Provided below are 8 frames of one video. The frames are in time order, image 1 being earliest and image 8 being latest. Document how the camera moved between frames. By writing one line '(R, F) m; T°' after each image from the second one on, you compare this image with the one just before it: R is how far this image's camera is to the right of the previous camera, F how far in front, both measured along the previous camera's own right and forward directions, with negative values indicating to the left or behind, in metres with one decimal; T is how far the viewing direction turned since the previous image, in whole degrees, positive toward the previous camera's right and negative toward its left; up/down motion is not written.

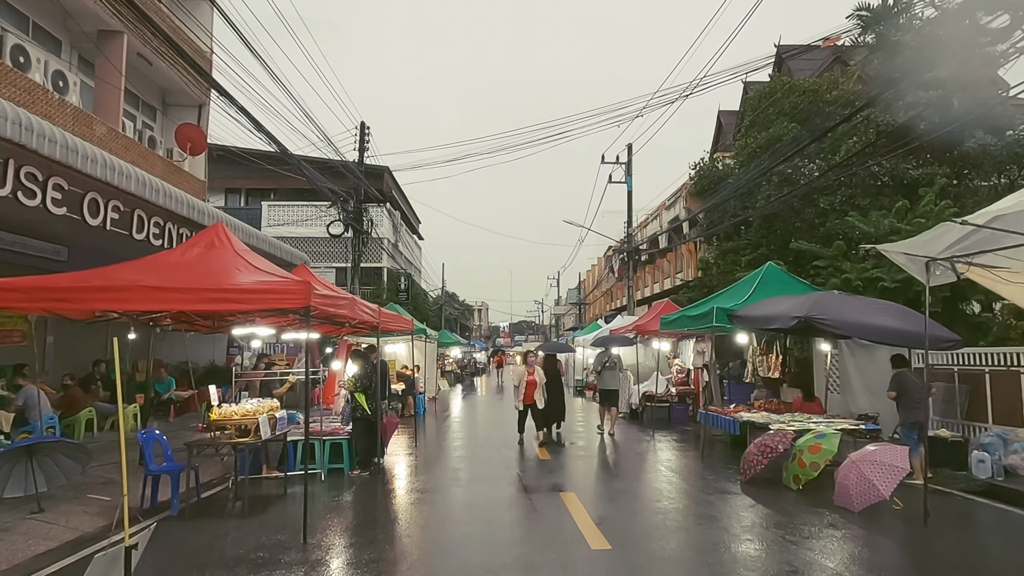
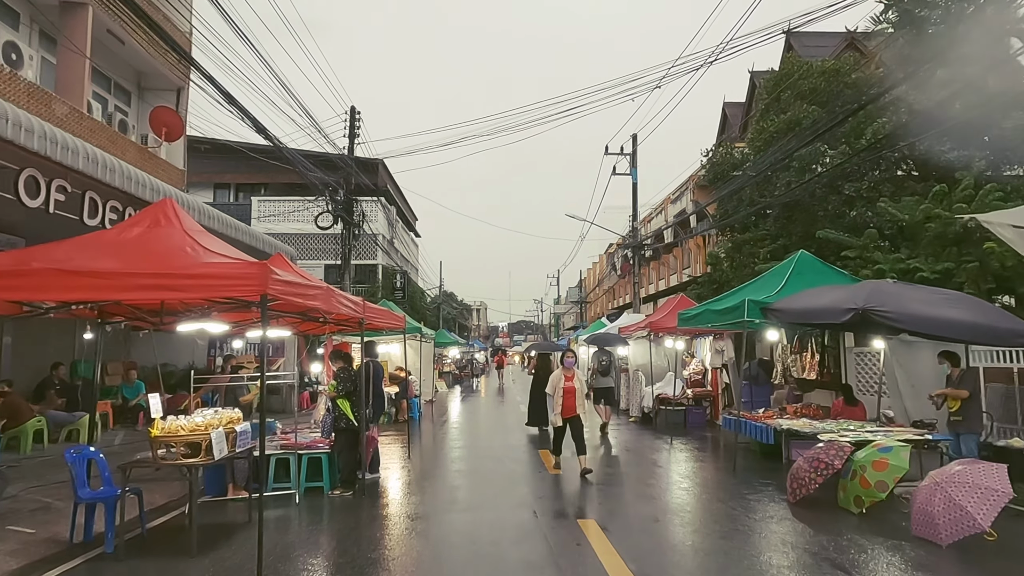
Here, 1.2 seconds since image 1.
(-0.1, +1.3) m; 0°
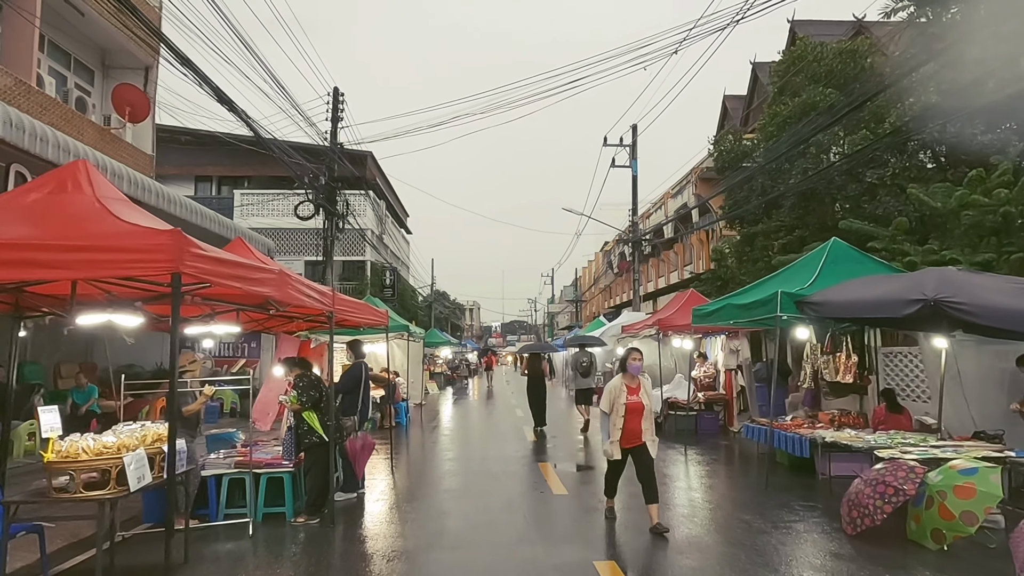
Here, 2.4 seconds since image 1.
(-0.1, +1.3) m; +1°
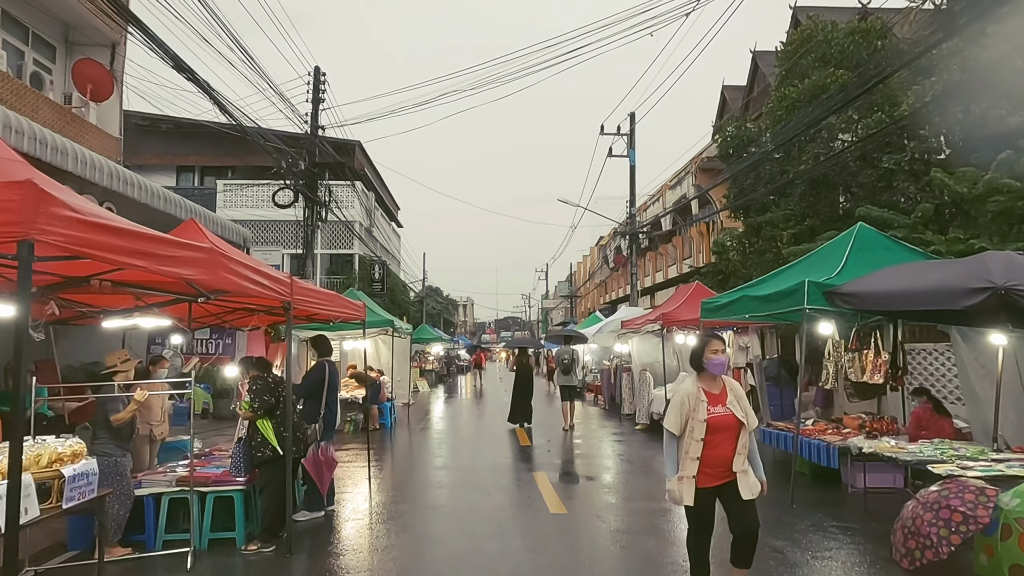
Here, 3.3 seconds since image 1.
(0.0, +1.0) m; +1°
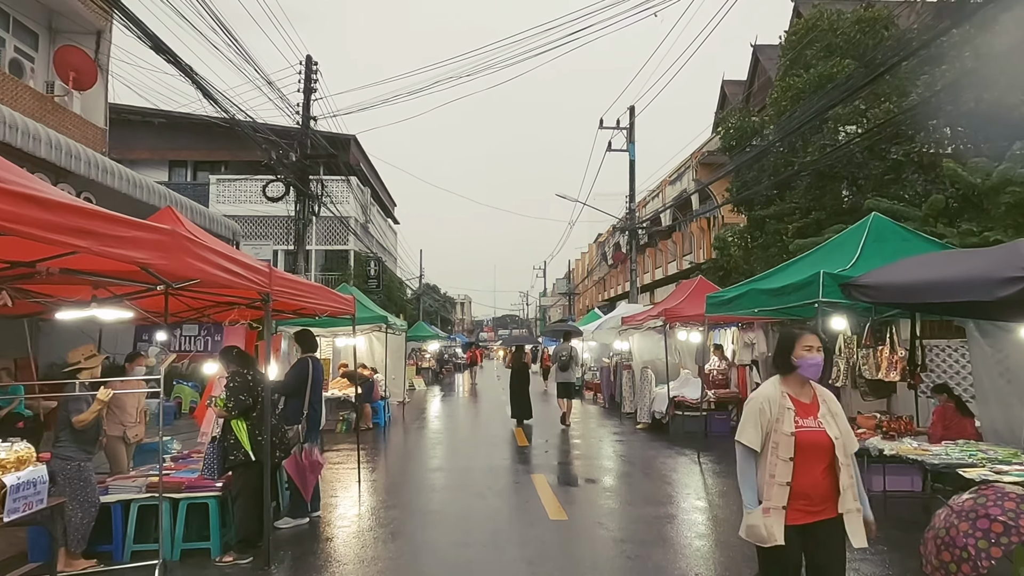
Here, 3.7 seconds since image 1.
(0.0, +0.4) m; 0°
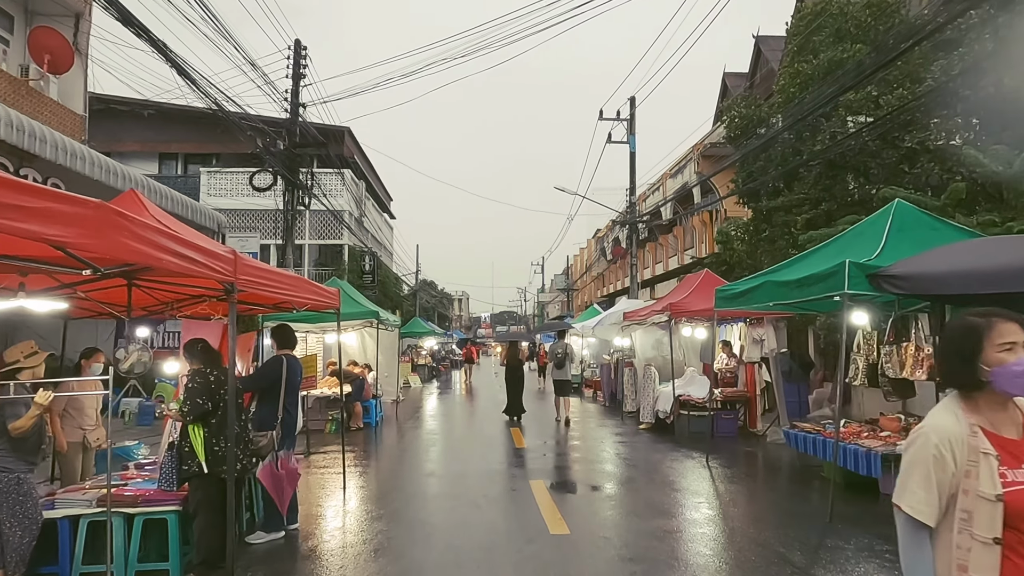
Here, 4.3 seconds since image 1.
(0.0, +0.6) m; 0°
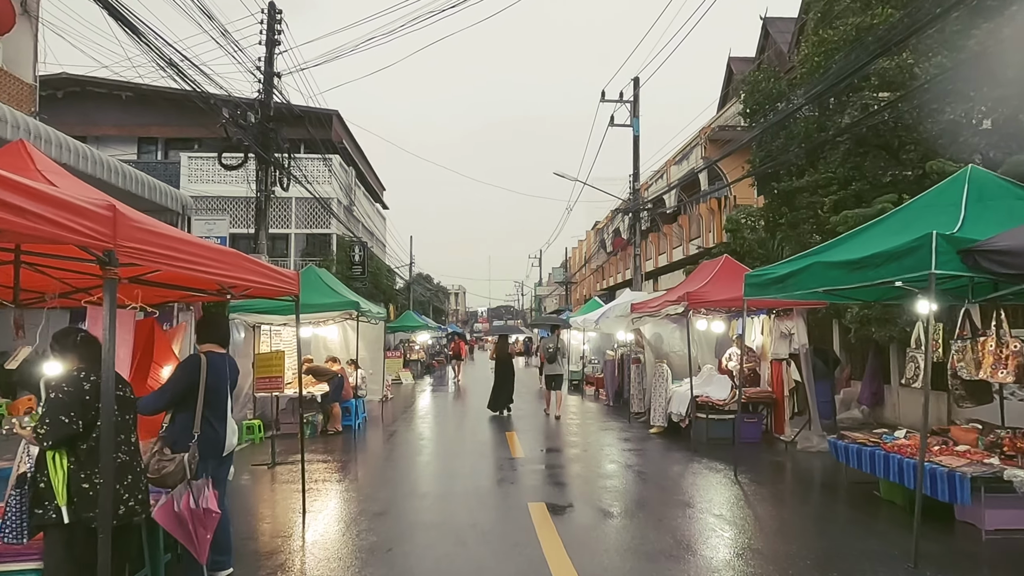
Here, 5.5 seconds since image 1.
(0.0, +1.4) m; 0°
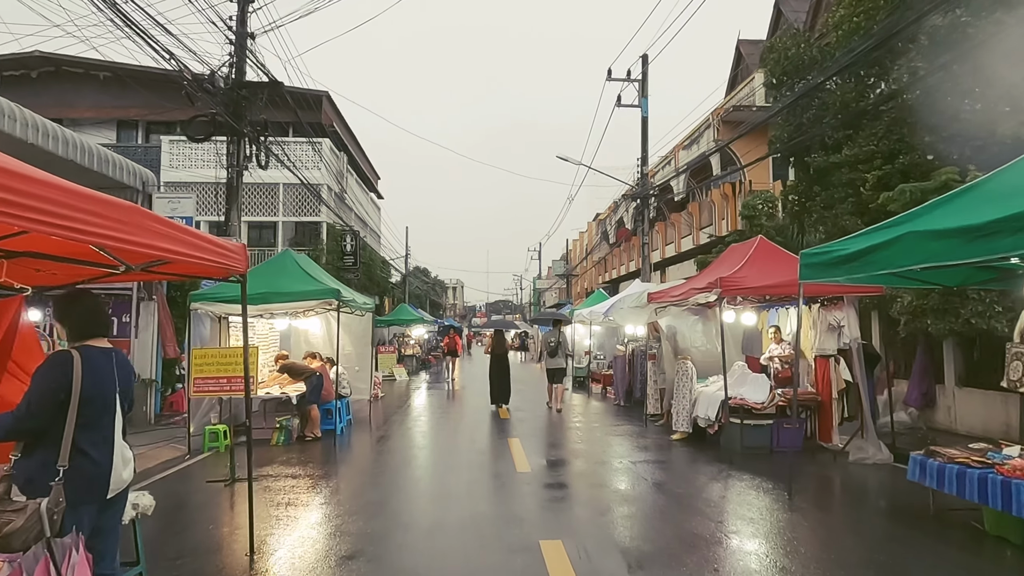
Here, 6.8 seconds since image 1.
(-0.1, +1.4) m; 0°
